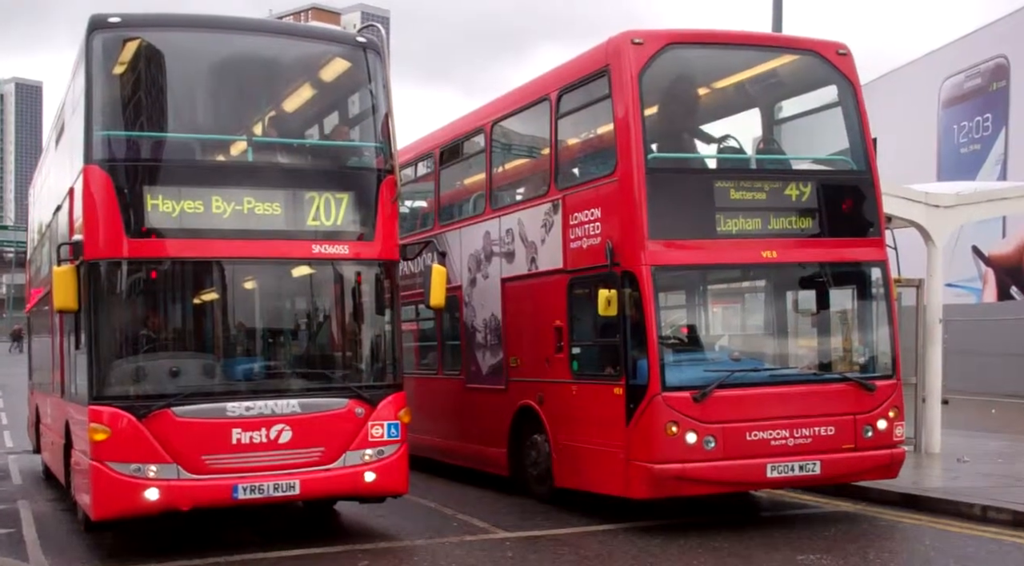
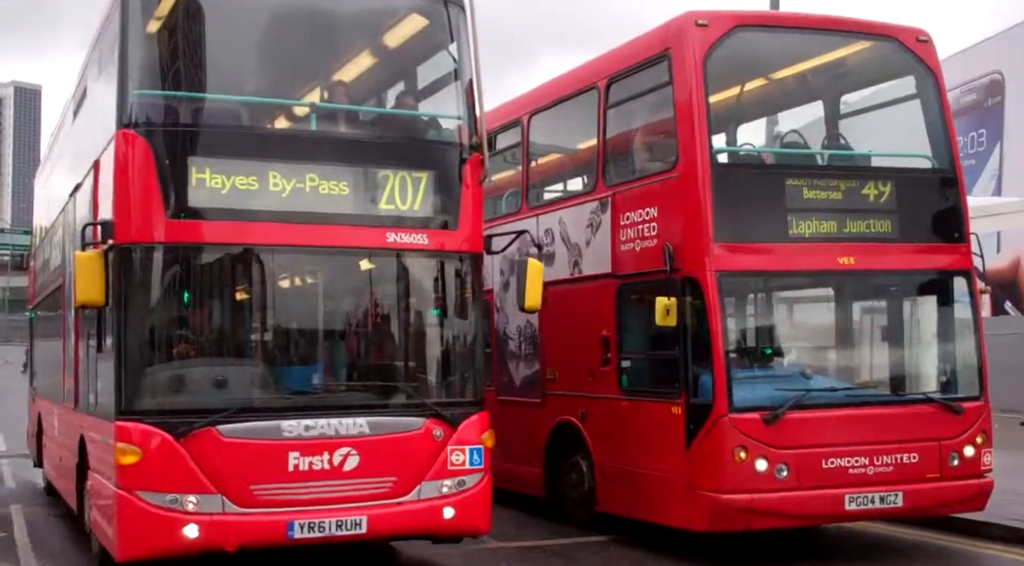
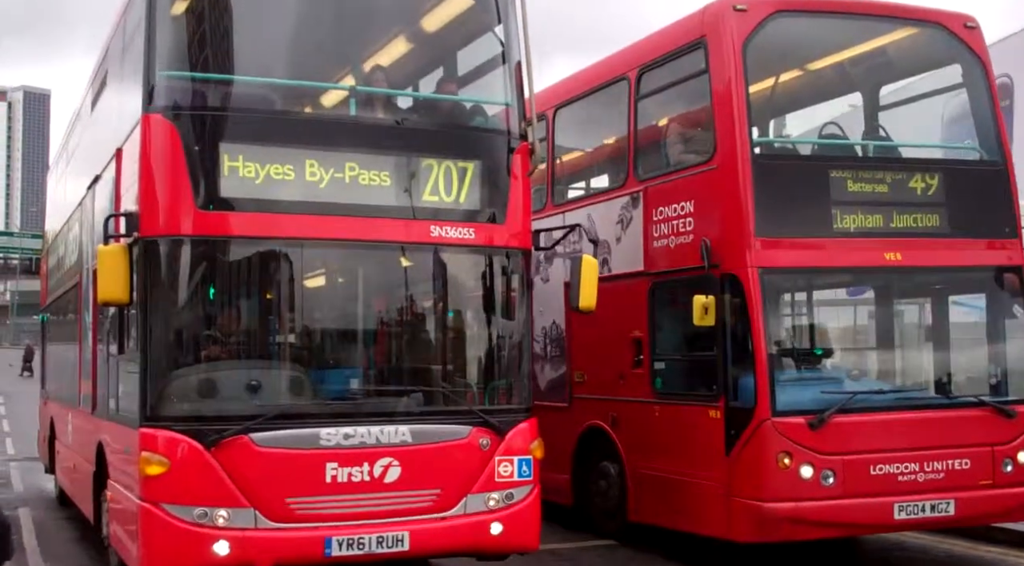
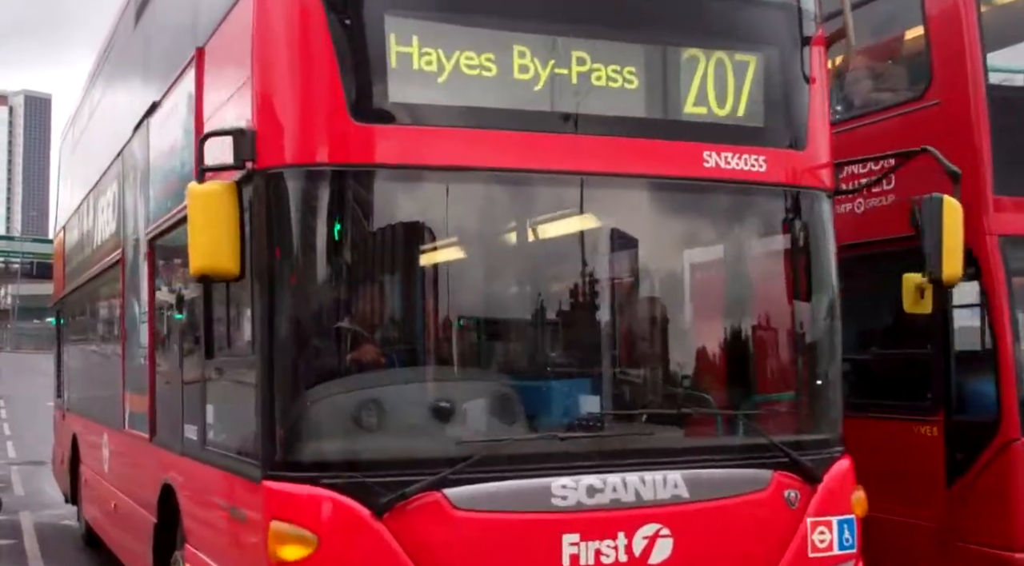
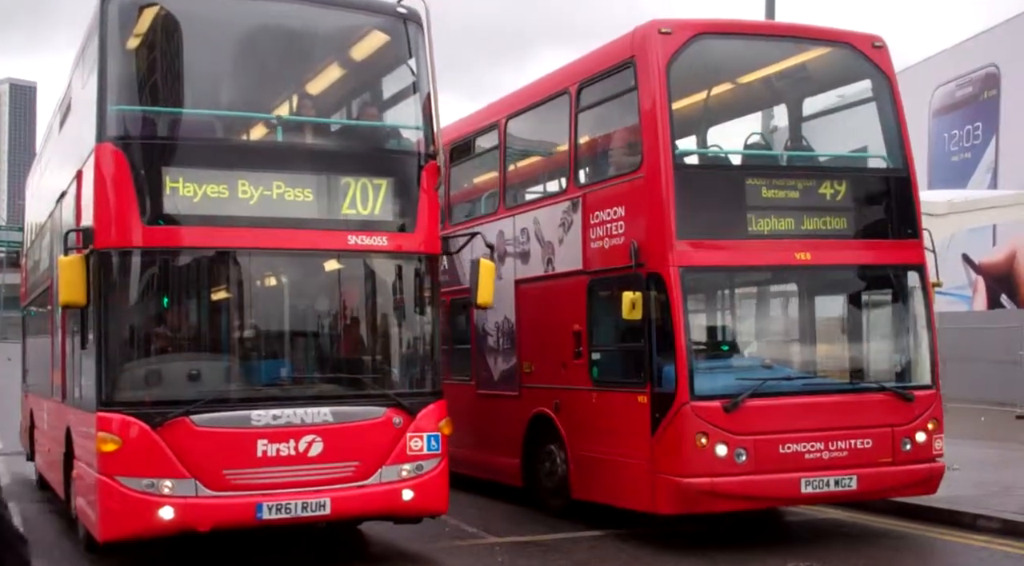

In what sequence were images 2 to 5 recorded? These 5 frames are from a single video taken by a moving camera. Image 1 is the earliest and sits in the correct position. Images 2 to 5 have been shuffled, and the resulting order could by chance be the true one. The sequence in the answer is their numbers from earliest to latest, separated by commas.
5, 2, 3, 4
